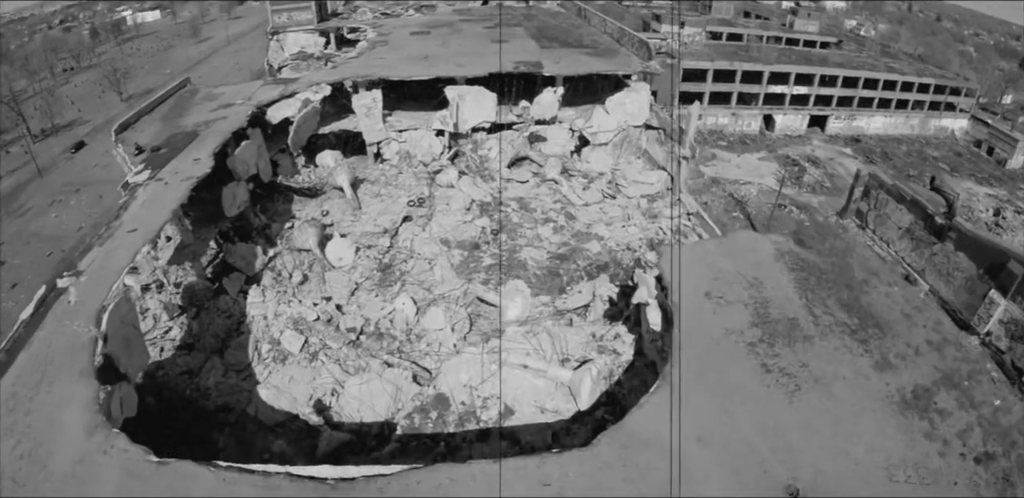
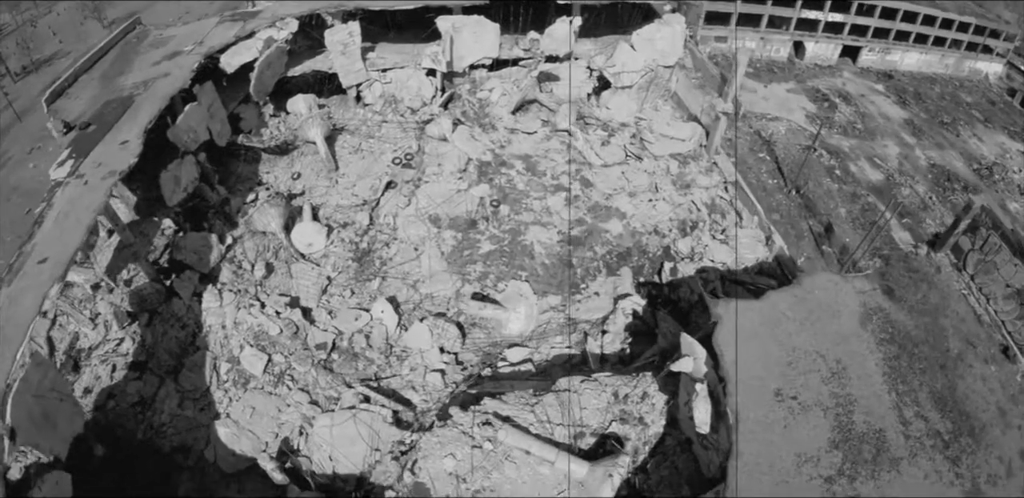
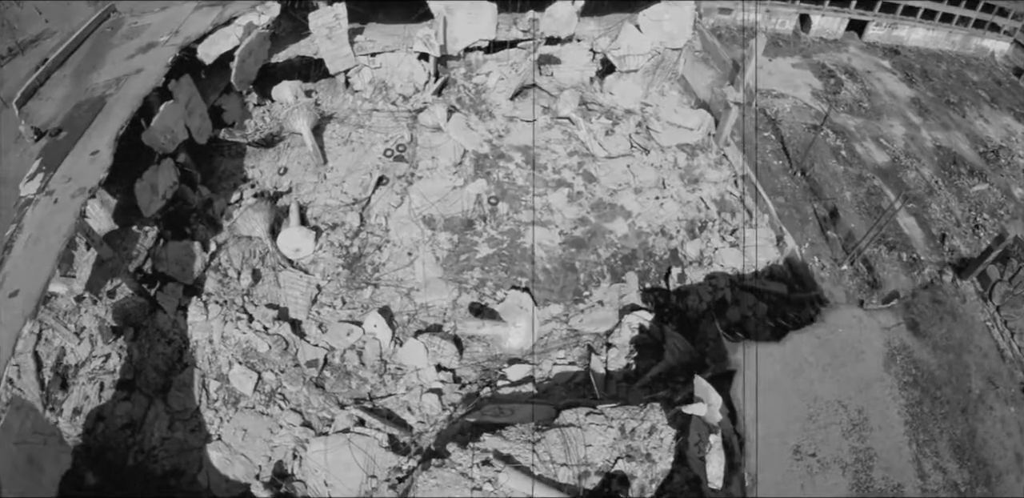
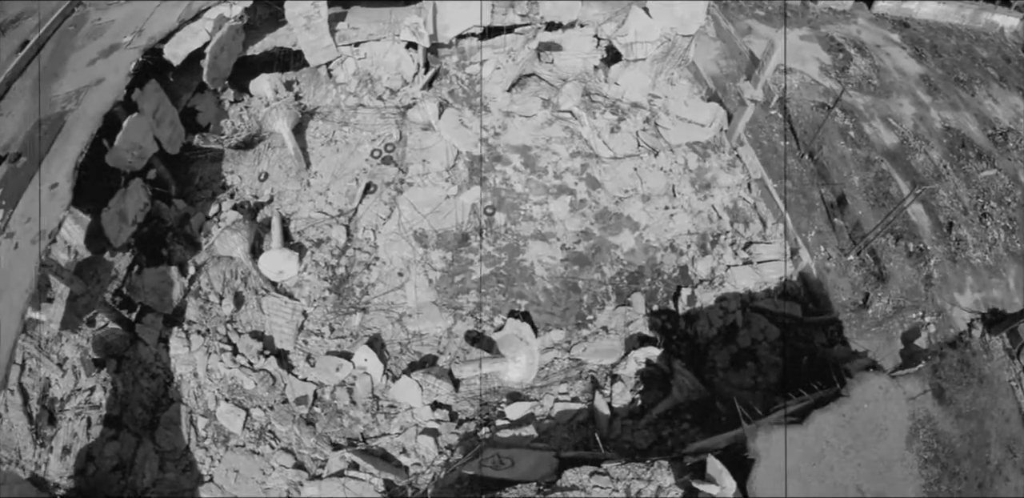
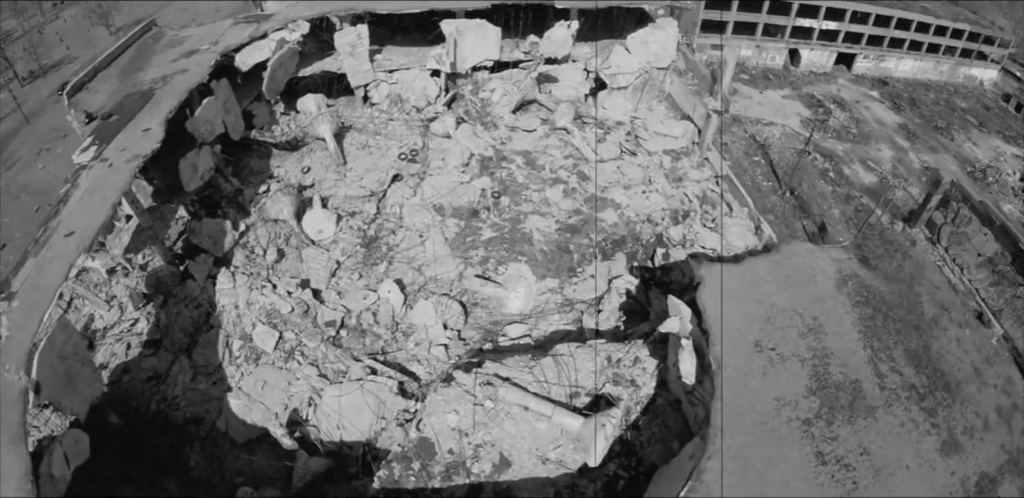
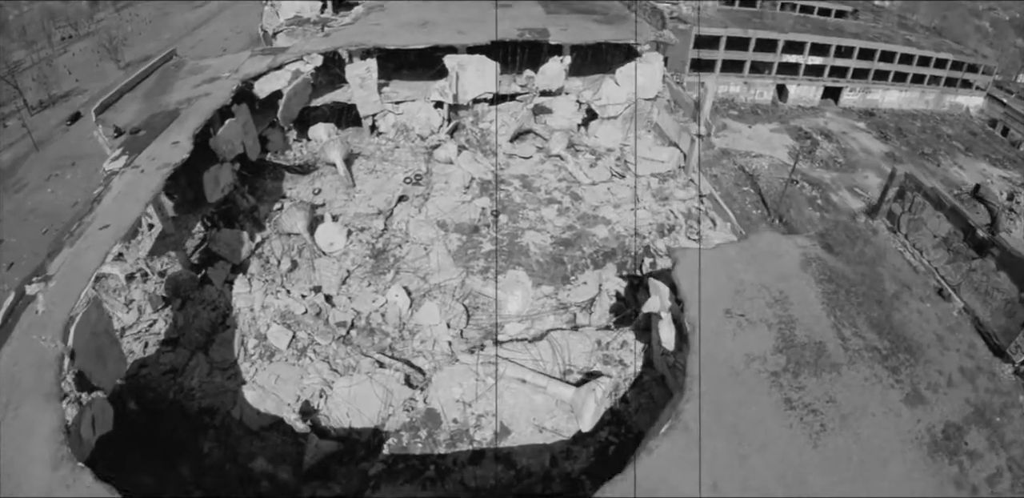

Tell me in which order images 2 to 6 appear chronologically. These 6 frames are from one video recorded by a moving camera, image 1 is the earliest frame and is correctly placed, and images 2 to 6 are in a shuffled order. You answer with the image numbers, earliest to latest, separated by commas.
6, 5, 2, 3, 4
